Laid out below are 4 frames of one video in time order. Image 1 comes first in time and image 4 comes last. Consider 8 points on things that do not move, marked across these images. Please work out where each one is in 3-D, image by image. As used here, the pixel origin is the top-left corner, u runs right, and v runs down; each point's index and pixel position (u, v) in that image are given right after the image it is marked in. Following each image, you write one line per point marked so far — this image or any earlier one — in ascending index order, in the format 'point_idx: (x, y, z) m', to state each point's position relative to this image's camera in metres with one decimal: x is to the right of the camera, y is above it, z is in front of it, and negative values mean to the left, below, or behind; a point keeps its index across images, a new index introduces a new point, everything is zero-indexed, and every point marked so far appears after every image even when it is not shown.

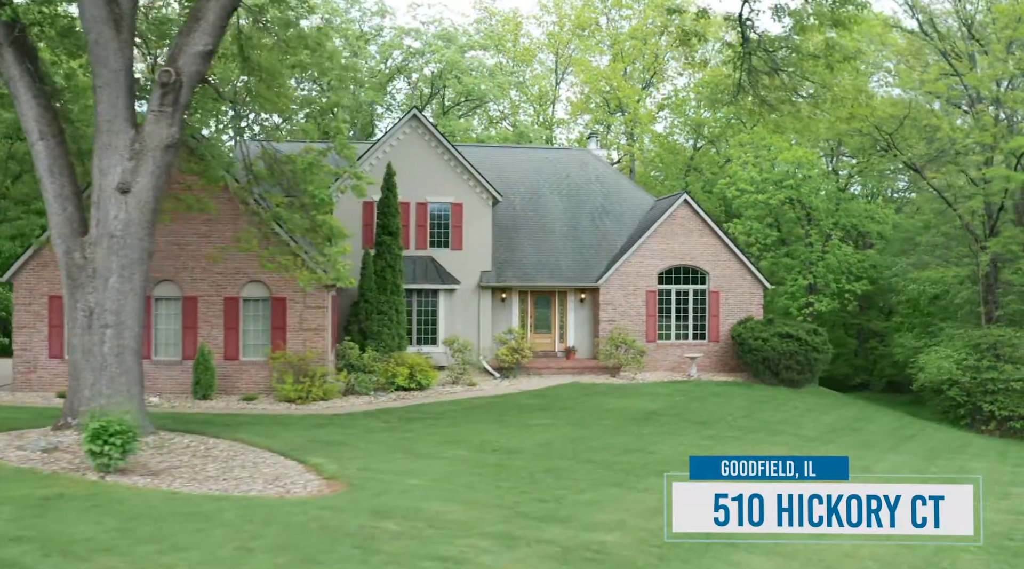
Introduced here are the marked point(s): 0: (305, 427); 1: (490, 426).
0: (-4.0, -2.7, +17.4) m
1: (-0.4, -2.9, +18.3) m
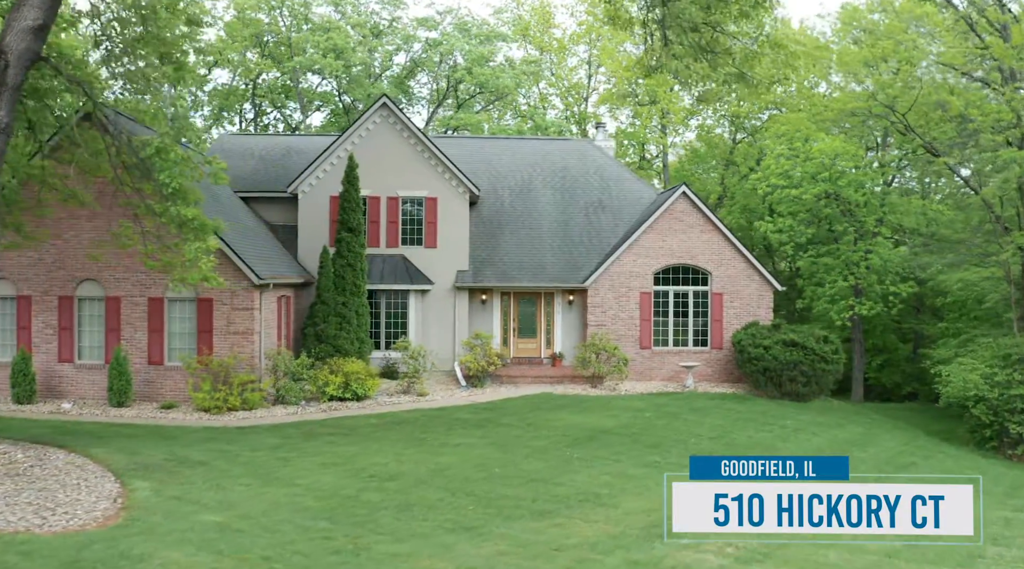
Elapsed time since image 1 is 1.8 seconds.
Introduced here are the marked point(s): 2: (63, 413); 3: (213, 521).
0: (-5.7, -2.7, +15.7) m
1: (-2.0, -3.0, +16.2) m
2: (-9.3, -2.7, +18.5) m
3: (-3.6, -2.8, +10.5) m
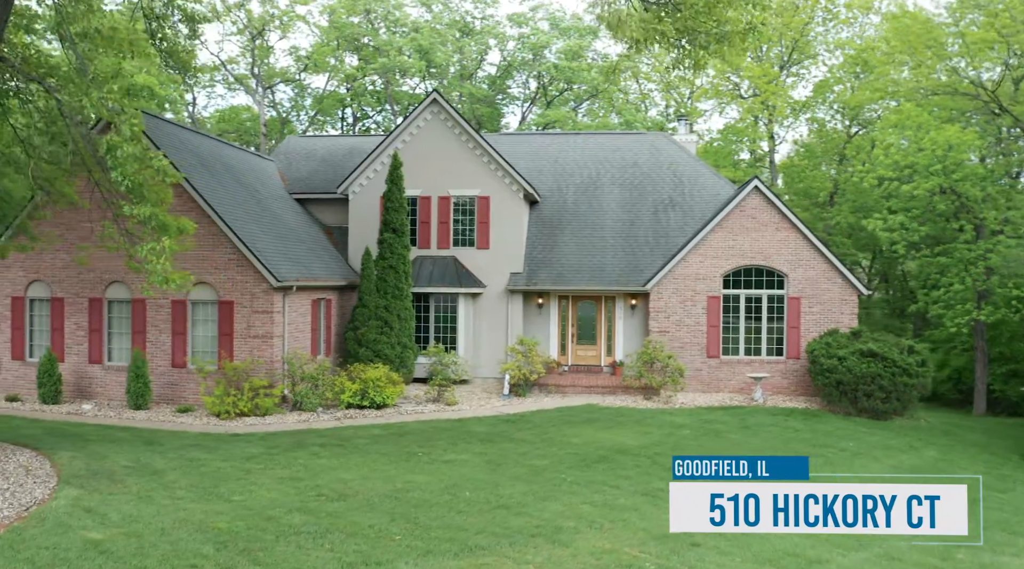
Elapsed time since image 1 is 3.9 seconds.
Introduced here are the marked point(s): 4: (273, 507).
0: (-5.9, -2.8, +15.2) m
1: (-2.2, -3.0, +15.1) m
2: (-9.0, -2.7, +18.5) m
3: (-4.6, -2.8, +9.7) m
4: (-3.2, -2.9, +11.7) m
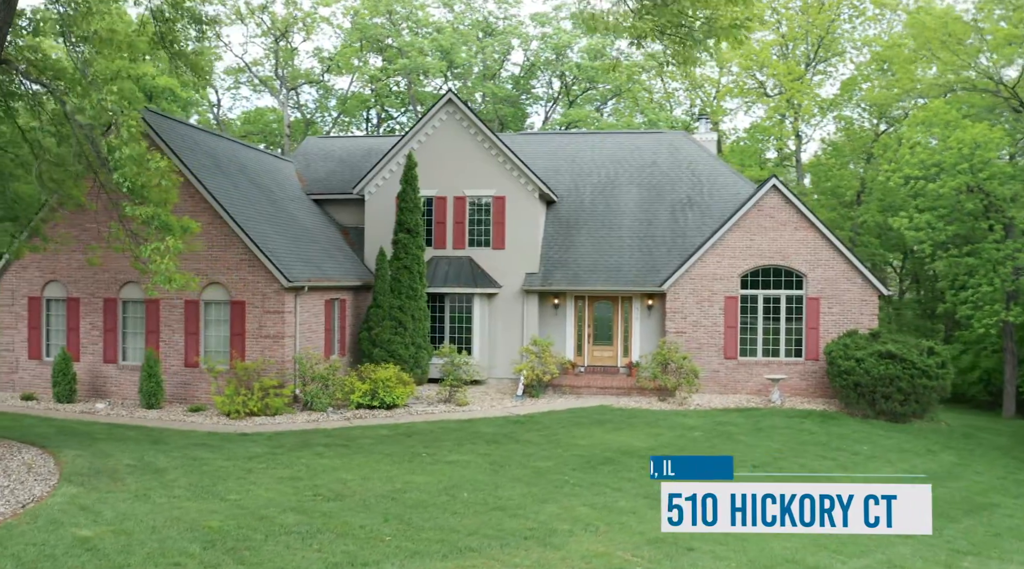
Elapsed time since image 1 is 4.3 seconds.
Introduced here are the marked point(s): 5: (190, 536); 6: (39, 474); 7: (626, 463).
0: (-5.8, -2.8, +15.3) m
1: (-2.1, -3.0, +15.1) m
2: (-8.8, -2.7, +18.7) m
3: (-4.7, -2.8, +9.8) m
4: (-3.2, -2.9, +11.7) m
5: (-3.7, -2.9, +10.1) m
6: (-6.7, -2.7, +12.6) m
7: (+2.0, -3.2, +15.8) m
